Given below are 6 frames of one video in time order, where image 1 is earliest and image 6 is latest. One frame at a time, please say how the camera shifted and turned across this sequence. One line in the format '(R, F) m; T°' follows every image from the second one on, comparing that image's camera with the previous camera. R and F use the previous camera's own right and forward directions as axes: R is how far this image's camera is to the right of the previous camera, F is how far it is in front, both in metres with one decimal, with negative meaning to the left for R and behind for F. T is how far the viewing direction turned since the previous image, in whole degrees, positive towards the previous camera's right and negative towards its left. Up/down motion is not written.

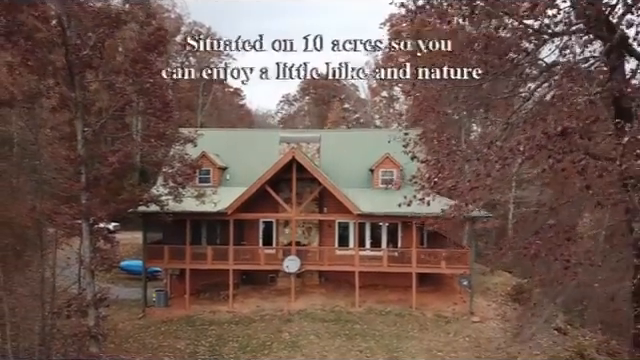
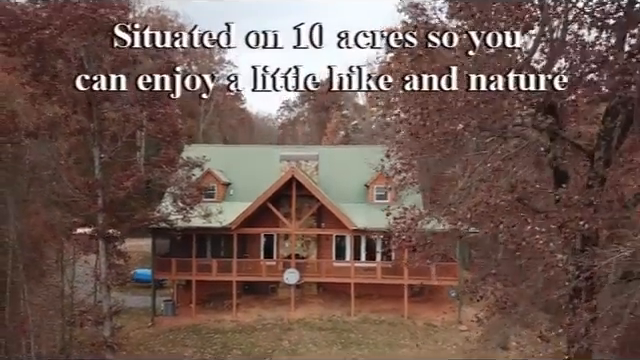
(0.0, -0.5) m; 0°
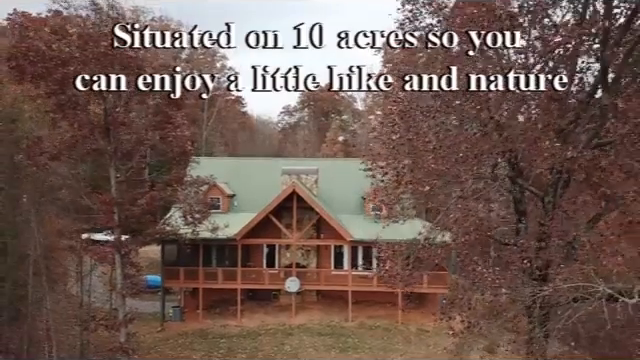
(0.0, -0.5) m; 0°
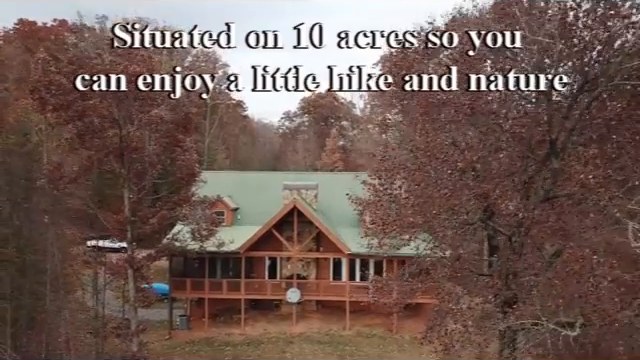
(0.0, -0.5) m; 0°
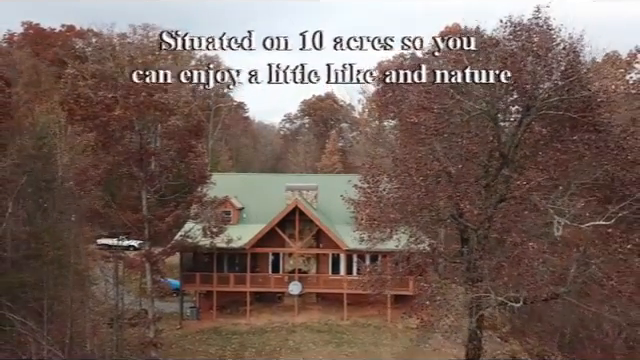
(0.0, -0.7) m; 0°
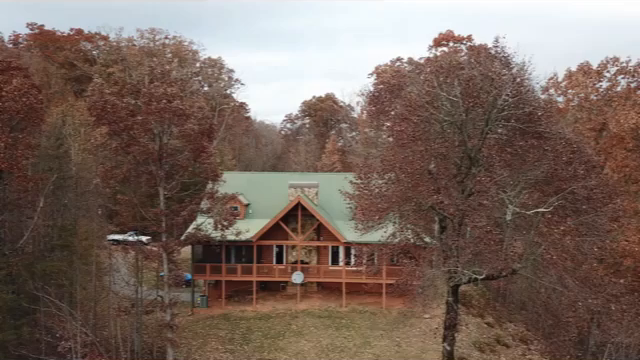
(0.0, -0.8) m; 0°
